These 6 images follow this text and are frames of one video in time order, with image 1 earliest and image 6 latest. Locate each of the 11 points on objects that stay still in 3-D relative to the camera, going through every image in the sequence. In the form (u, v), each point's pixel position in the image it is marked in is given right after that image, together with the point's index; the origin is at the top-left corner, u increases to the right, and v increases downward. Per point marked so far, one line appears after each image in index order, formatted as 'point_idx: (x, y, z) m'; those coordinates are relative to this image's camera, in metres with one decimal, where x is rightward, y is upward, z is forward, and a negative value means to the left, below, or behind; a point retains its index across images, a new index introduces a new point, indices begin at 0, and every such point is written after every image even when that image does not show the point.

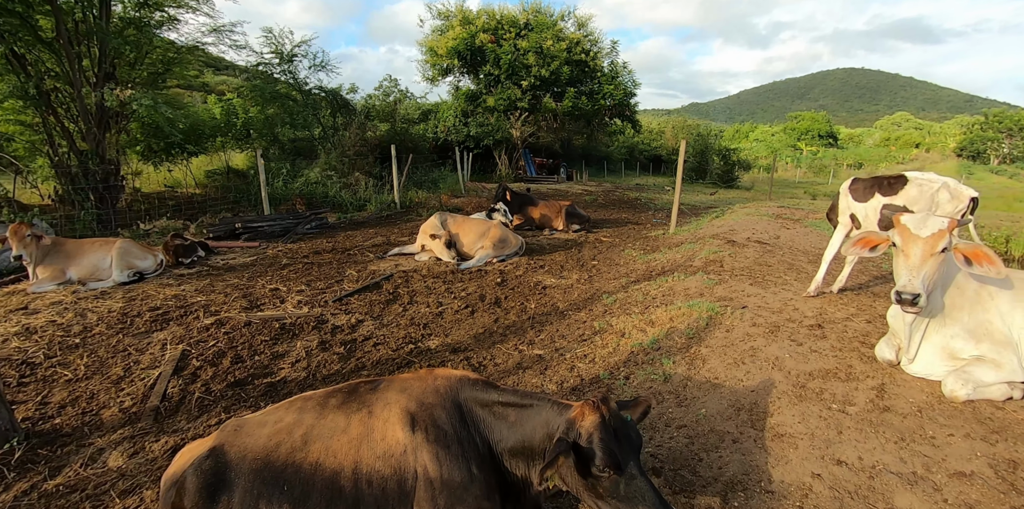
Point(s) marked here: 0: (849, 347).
0: (+2.7, -0.7, +3.6) m
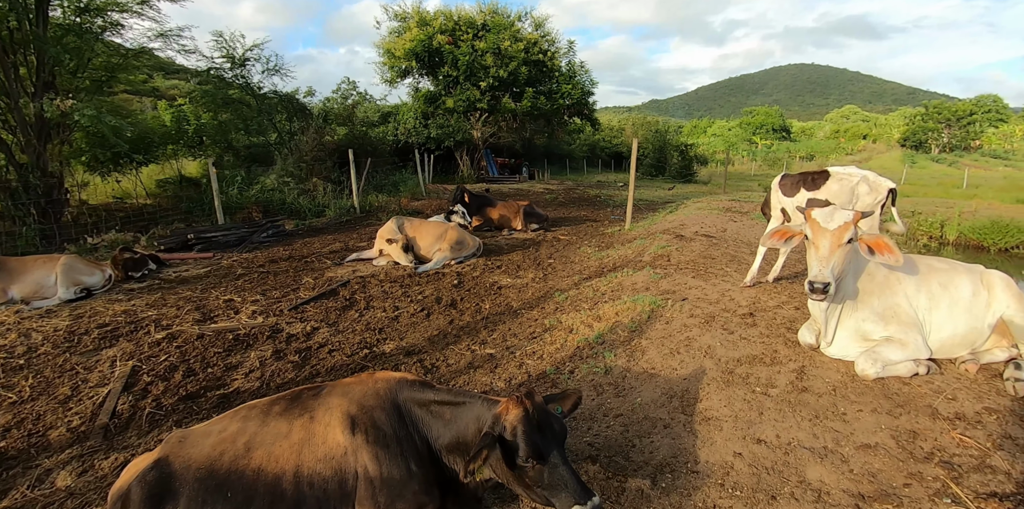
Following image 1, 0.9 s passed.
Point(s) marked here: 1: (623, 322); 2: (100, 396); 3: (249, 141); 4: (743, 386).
0: (+2.3, -0.7, +3.9) m
1: (+1.1, -0.6, +4.3) m
2: (-3.2, -1.1, +3.6) m
3: (-7.8, +3.4, +13.5) m
4: (+1.7, -1.0, +3.3) m
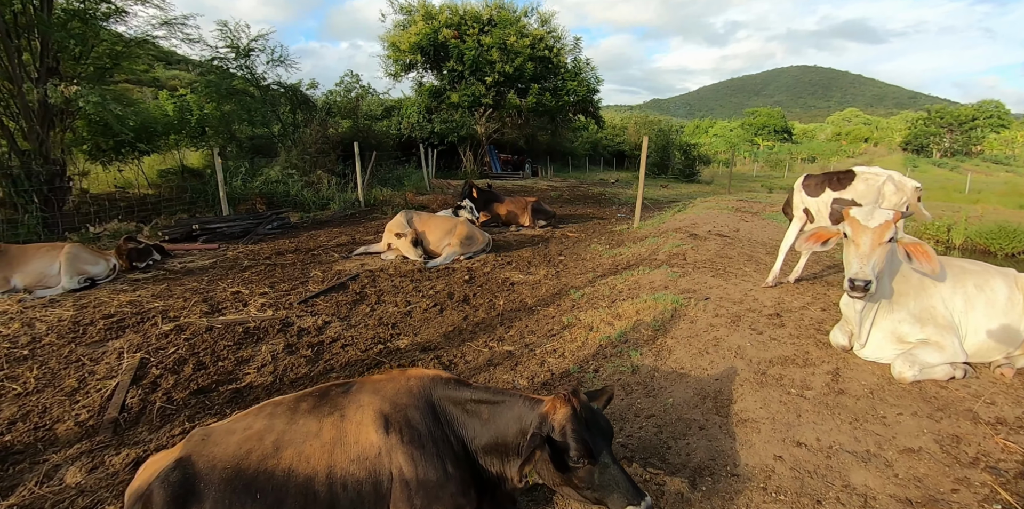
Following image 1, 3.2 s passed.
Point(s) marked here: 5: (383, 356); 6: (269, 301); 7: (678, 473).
0: (+2.5, -0.7, +3.8) m
1: (+1.2, -0.6, +4.2) m
2: (-3.0, -1.0, +3.4) m
3: (-7.6, +3.6, +13.3) m
4: (+1.9, -0.9, +3.2) m
5: (-1.1, -0.9, +4.0) m
6: (-2.7, -0.5, +5.1) m
7: (+0.9, -1.2, +2.6) m
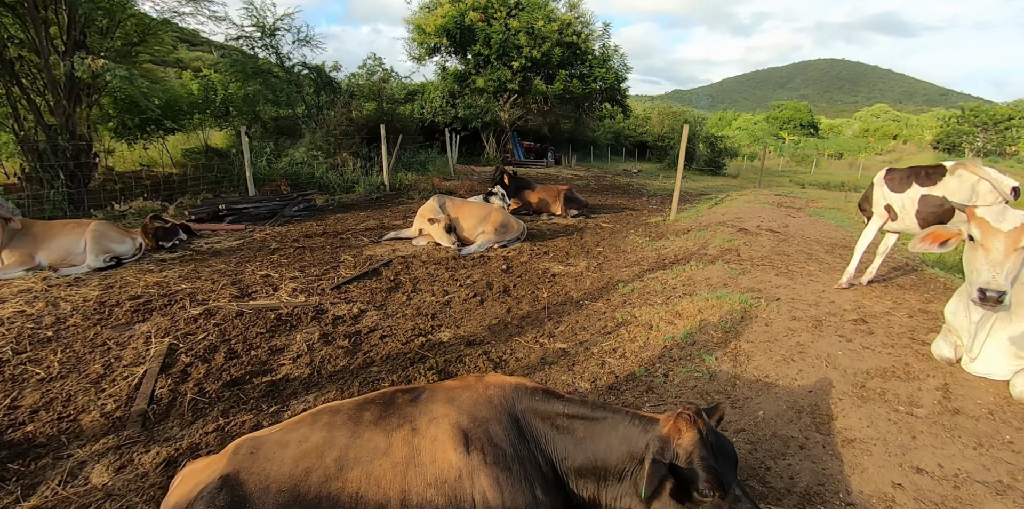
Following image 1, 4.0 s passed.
0: (+2.9, -0.7, +3.4) m
1: (+1.7, -0.5, +3.8) m
2: (-2.6, -0.9, +3.2) m
3: (-6.8, +4.1, +13.1) m
4: (+2.3, -0.9, +2.8) m
5: (-0.7, -0.8, +3.6) m
6: (-2.3, -0.3, +4.9) m
7: (+1.3, -1.2, +2.2) m
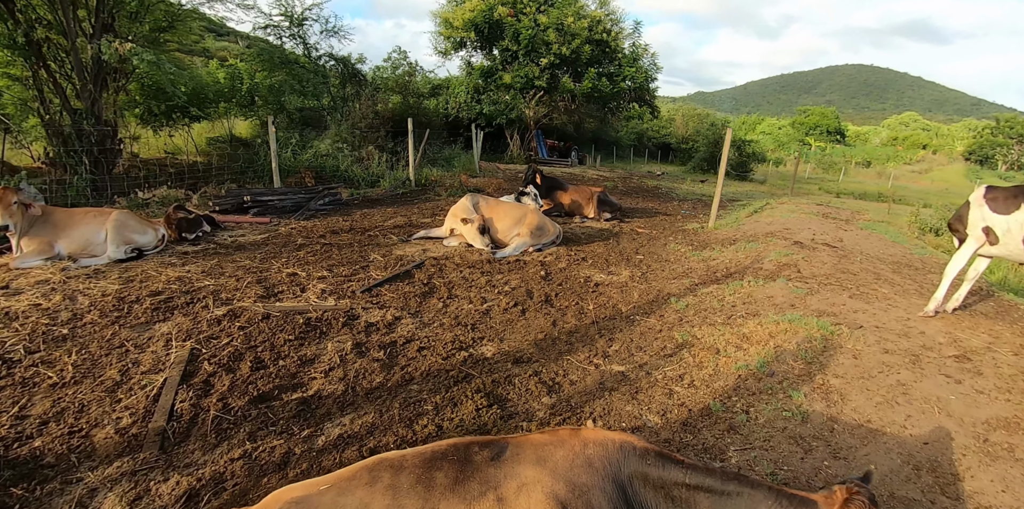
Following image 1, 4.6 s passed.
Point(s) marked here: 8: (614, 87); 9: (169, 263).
0: (+3.3, -0.8, +3.0) m
1: (+2.1, -0.7, +3.4) m
2: (-2.3, -0.8, +2.9) m
3: (-6.0, +4.3, +12.9) m
4: (+2.6, -1.1, +2.4) m
5: (-0.3, -0.8, +3.3) m
6: (-1.8, -0.3, +4.6) m
7: (+1.6, -1.3, +1.8) m
8: (+4.2, +7.0, +19.1) m
9: (-3.9, -0.1, +5.2) m
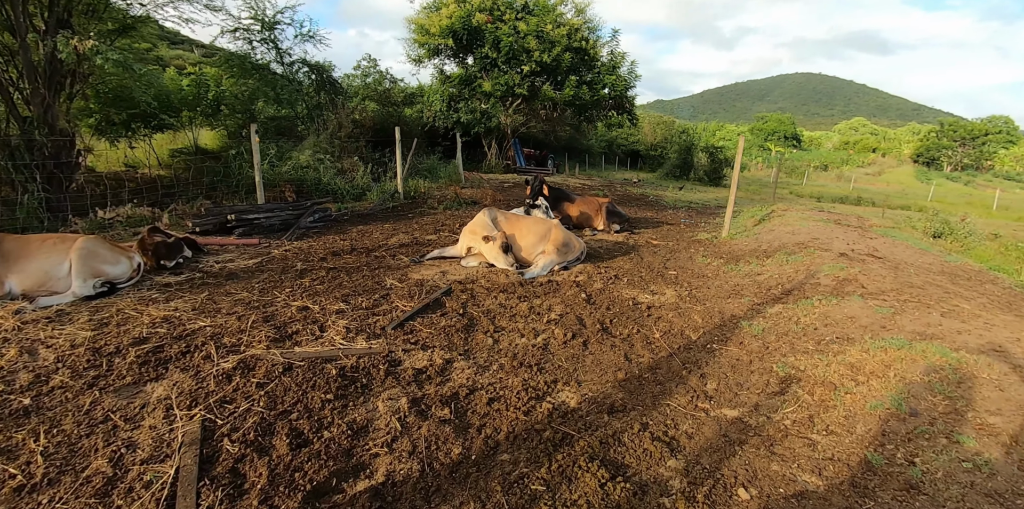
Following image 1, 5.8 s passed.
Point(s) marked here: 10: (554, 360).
0: (+3.9, -0.9, +2.6) m
1: (+2.6, -0.8, +3.0) m
2: (-1.6, -1.1, +2.2) m
3: (-6.2, +3.7, +12.0) m
4: (+3.3, -1.2, +2.0) m
5: (+0.3, -1.0, +2.7) m
6: (-1.3, -0.6, +3.9) m
7: (+2.3, -1.5, +1.3) m
8: (+3.4, +6.7, +19.0) m
9: (-3.4, -0.4, +4.3) m
10: (+0.3, -0.8, +3.5) m
